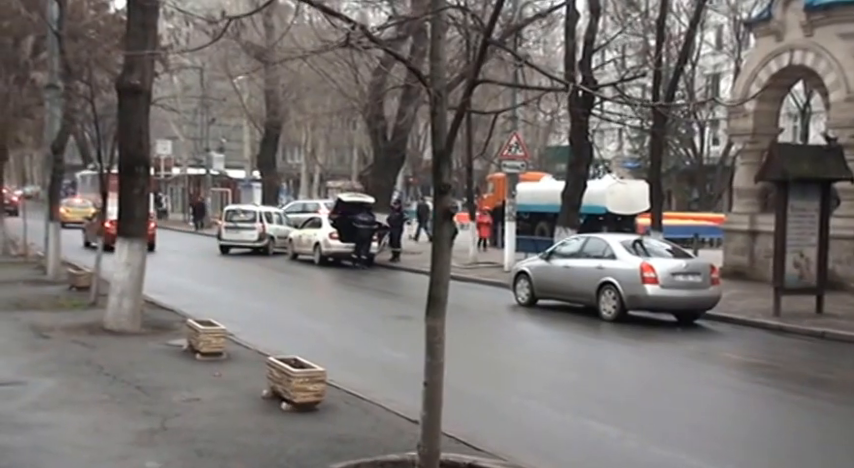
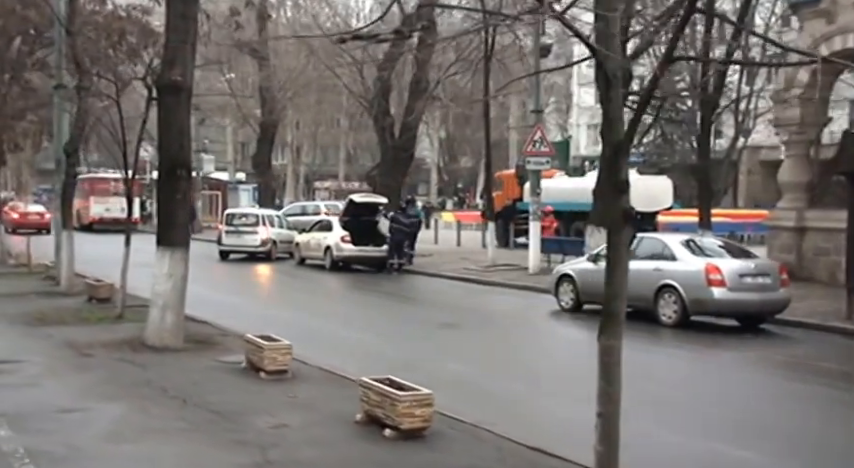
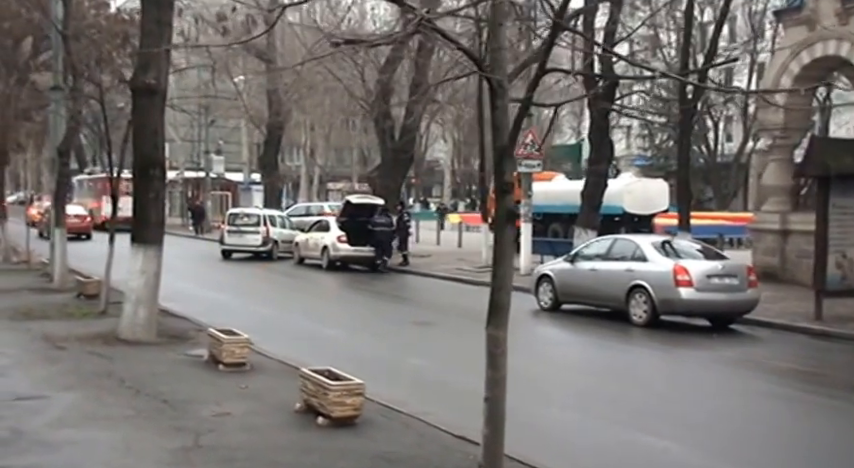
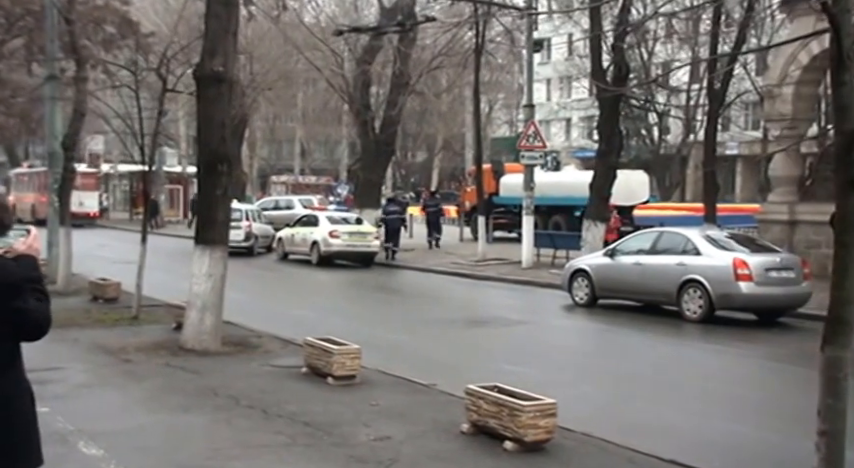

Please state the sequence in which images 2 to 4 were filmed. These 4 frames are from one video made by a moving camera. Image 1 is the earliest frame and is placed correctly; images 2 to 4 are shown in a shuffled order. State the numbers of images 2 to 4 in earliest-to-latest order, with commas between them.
3, 2, 4
